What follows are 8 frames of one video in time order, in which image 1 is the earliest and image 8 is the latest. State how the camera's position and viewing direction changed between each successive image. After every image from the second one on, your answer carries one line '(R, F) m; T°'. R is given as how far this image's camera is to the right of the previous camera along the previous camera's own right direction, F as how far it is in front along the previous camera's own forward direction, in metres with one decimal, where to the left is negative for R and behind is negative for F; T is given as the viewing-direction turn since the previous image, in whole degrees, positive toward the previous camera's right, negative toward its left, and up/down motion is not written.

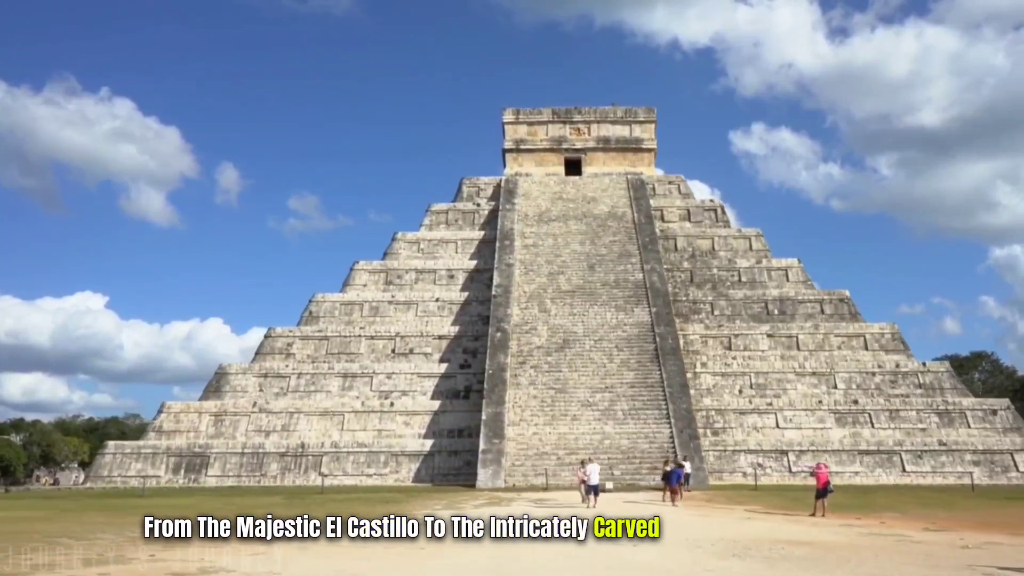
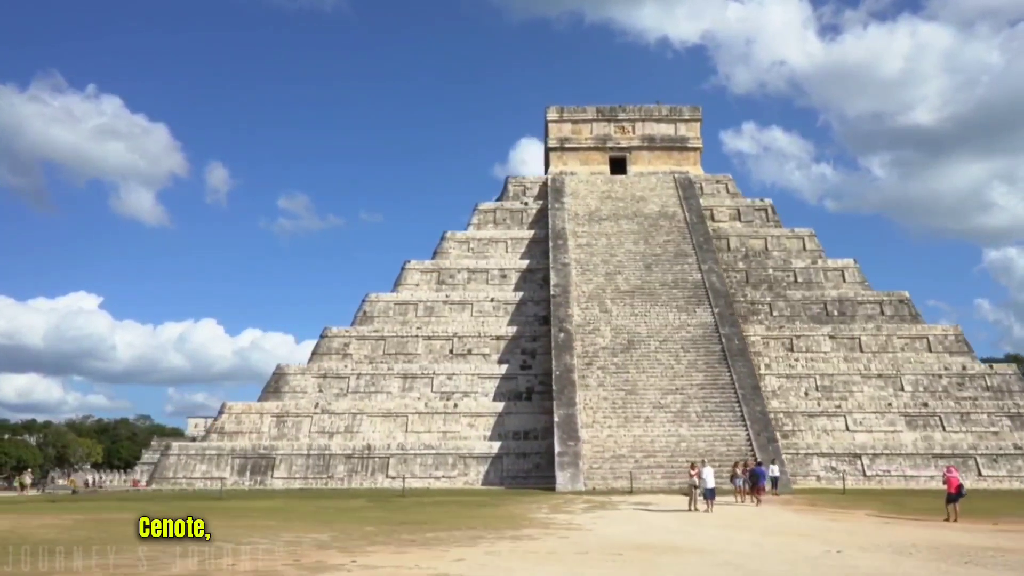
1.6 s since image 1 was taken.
(-1.5, +0.2) m; 0°
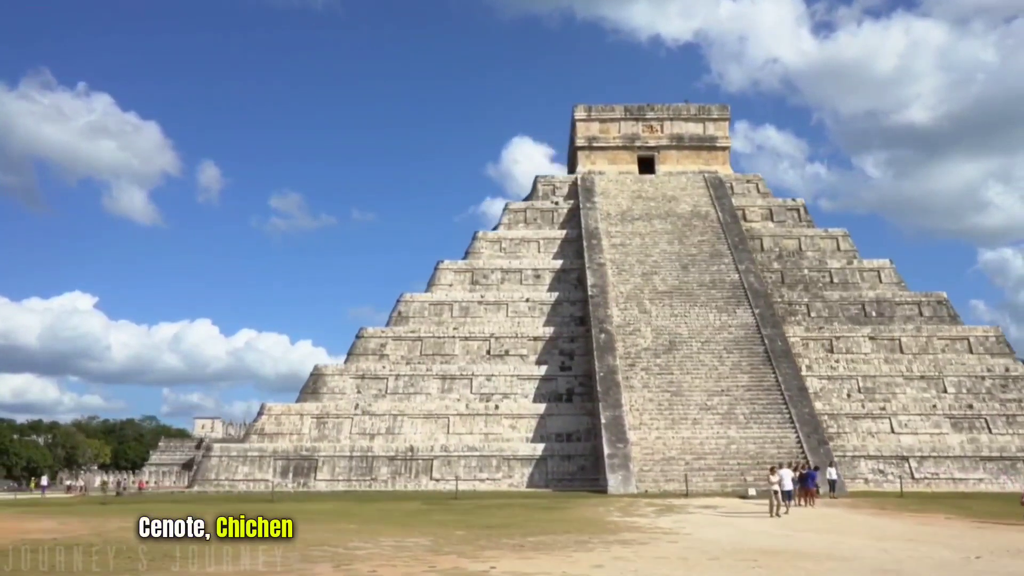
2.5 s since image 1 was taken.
(-1.0, +0.1) m; 0°
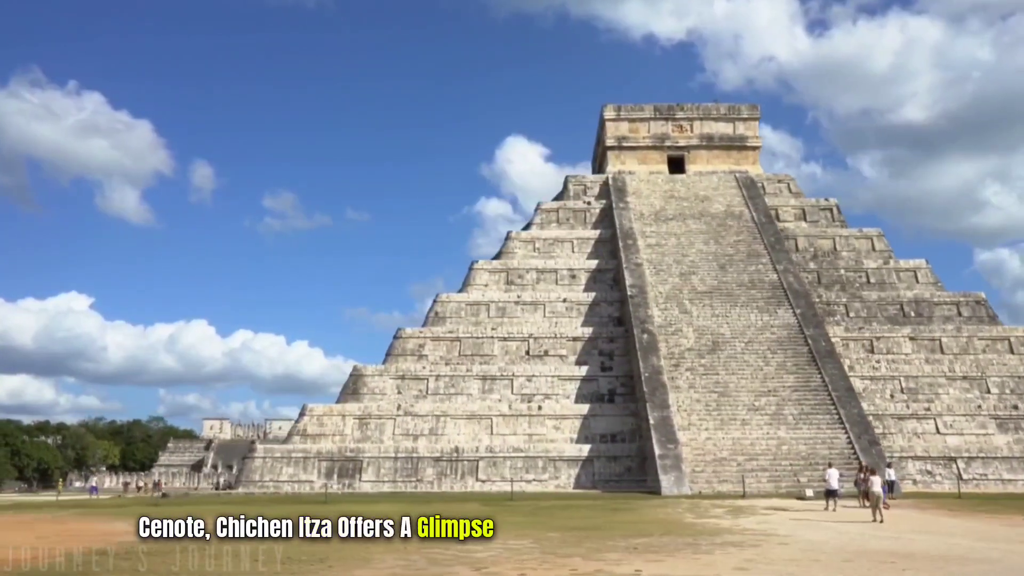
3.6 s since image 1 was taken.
(-1.0, +0.1) m; 0°
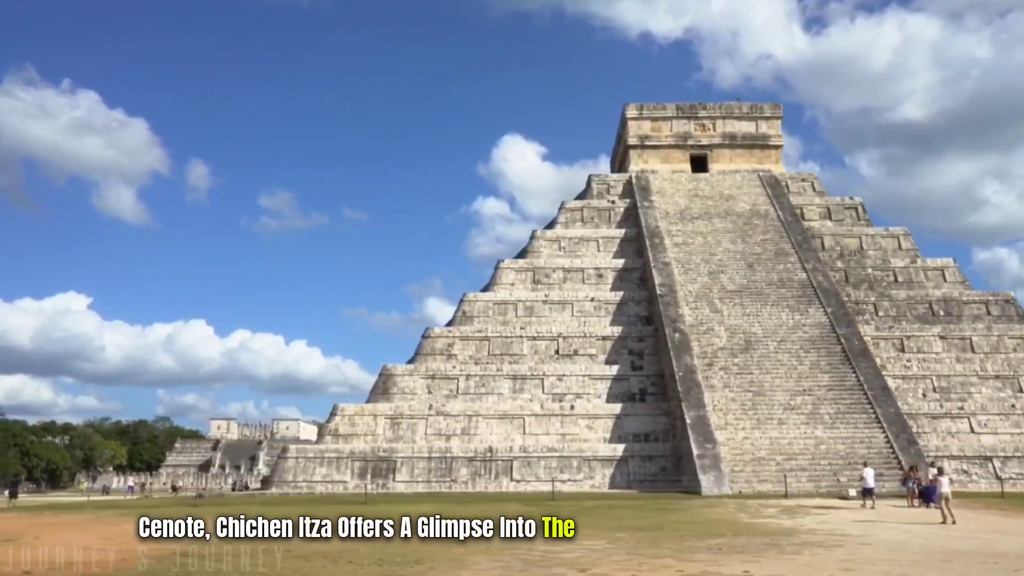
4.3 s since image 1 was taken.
(-0.7, +0.1) m; 0°
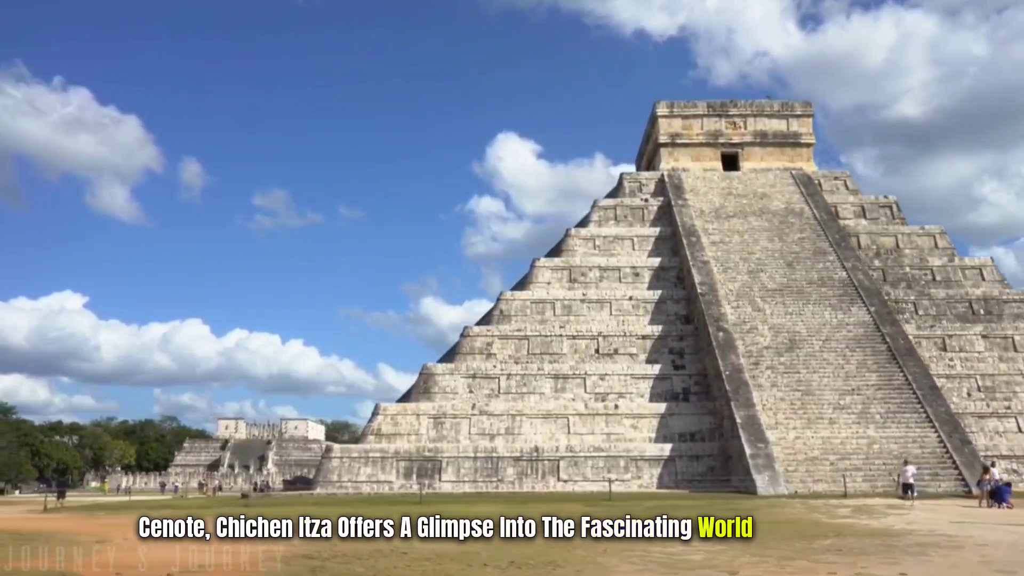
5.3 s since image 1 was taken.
(-1.0, +0.1) m; 0°
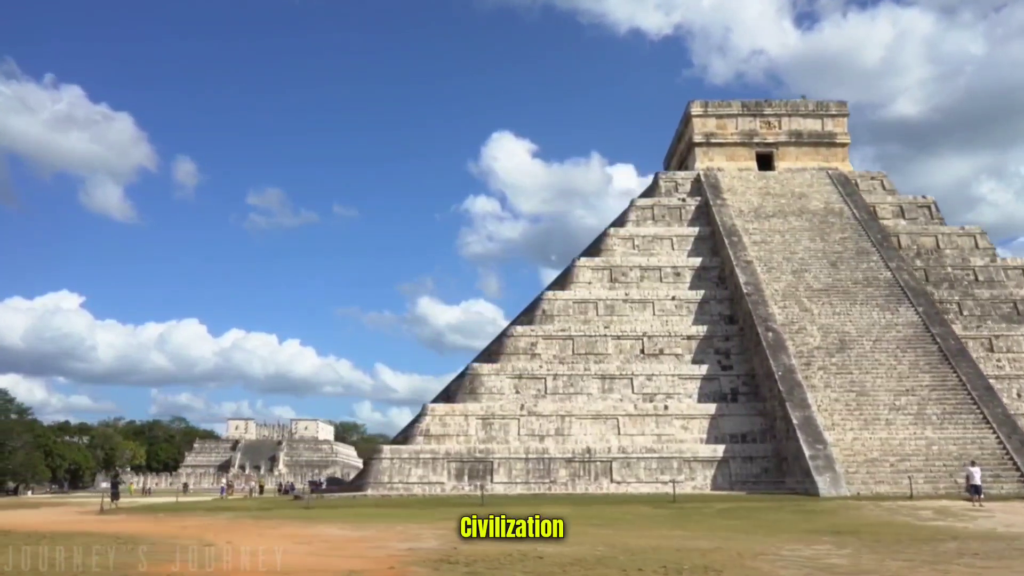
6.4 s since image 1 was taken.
(-1.0, +0.1) m; 0°
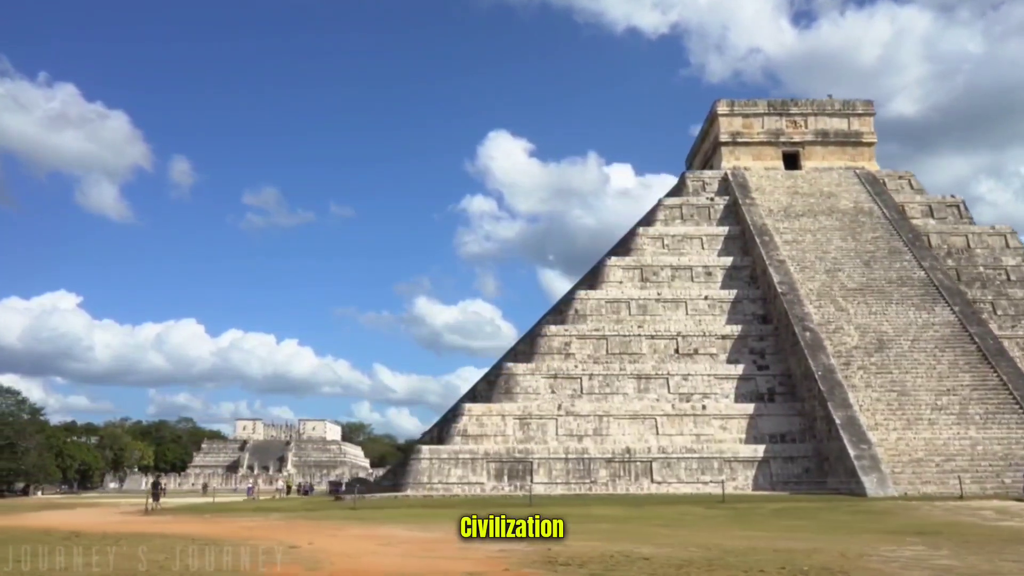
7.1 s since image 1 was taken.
(-0.8, +0.1) m; 0°
